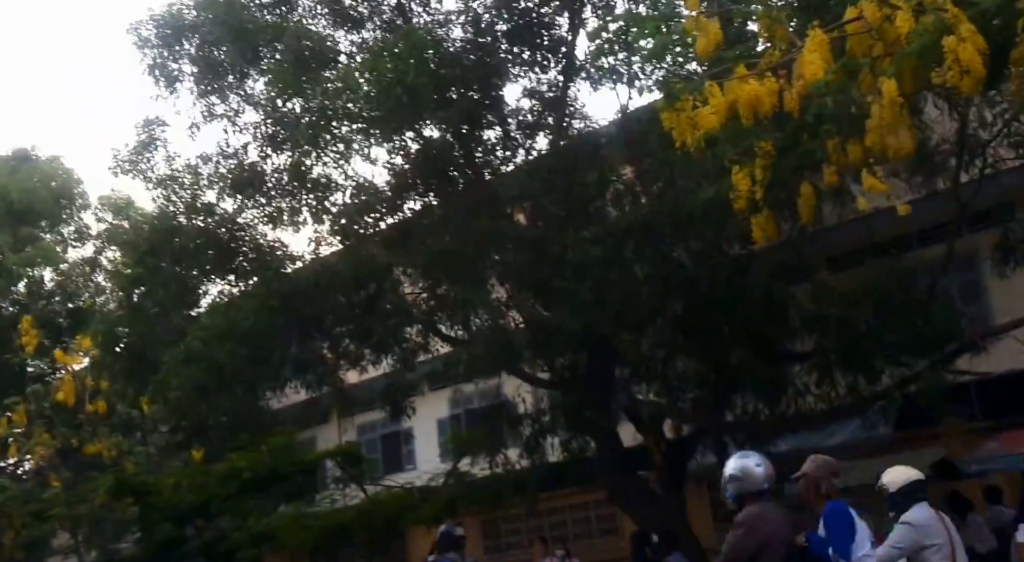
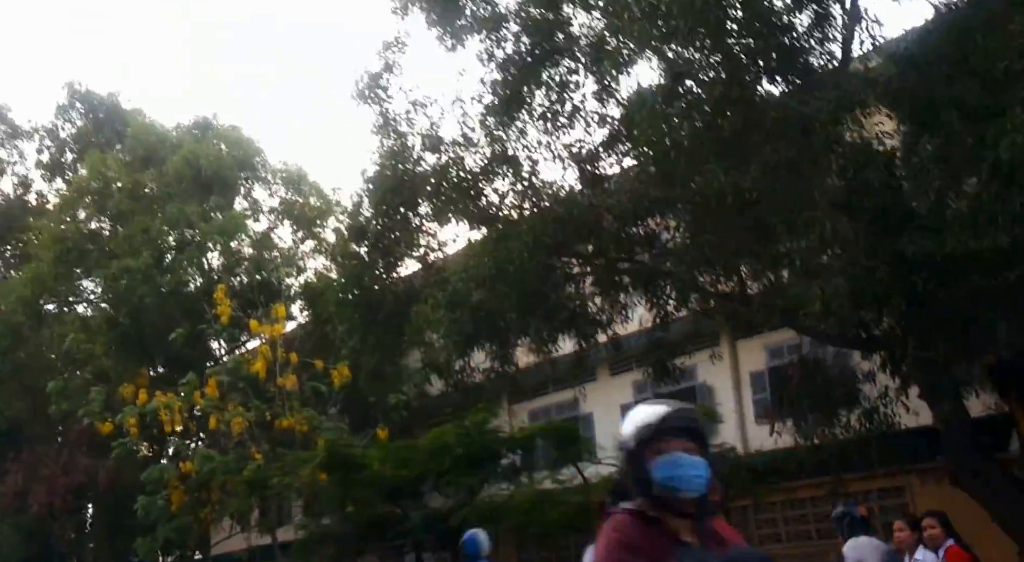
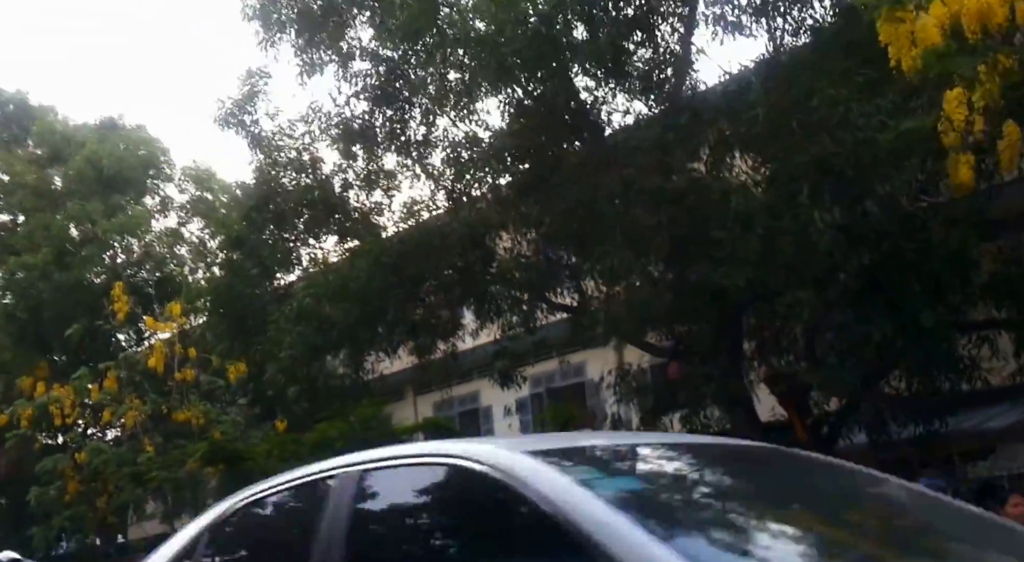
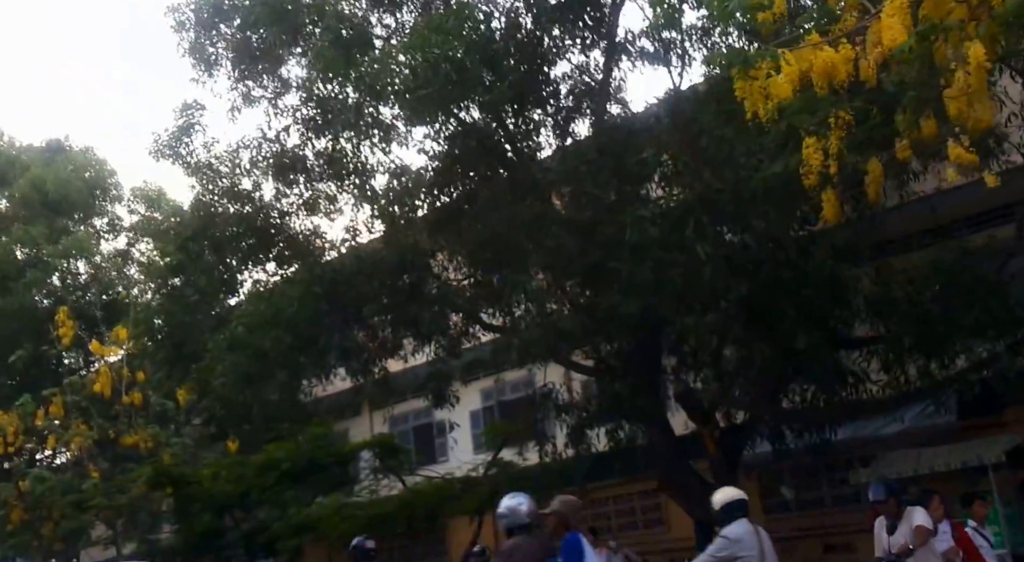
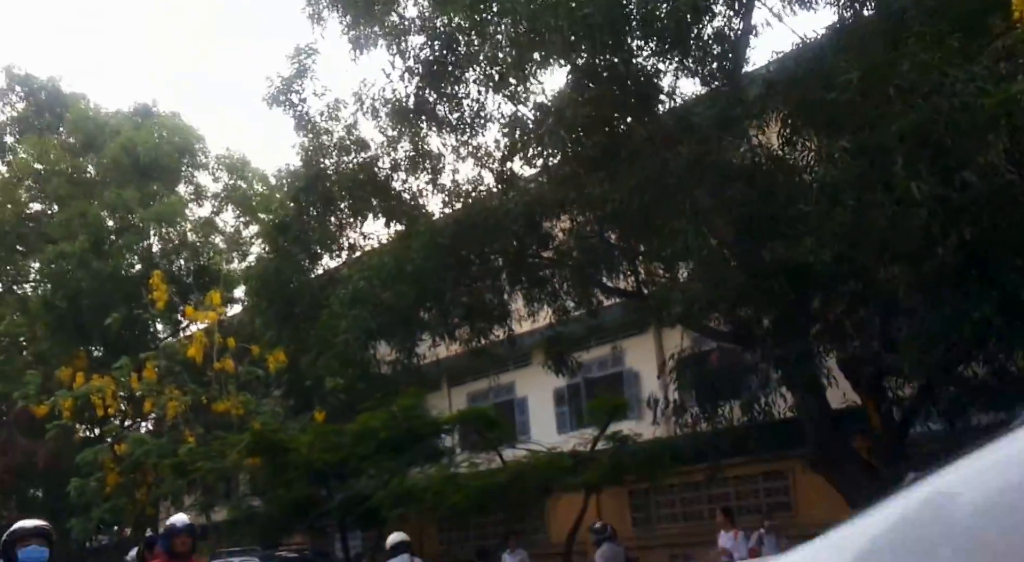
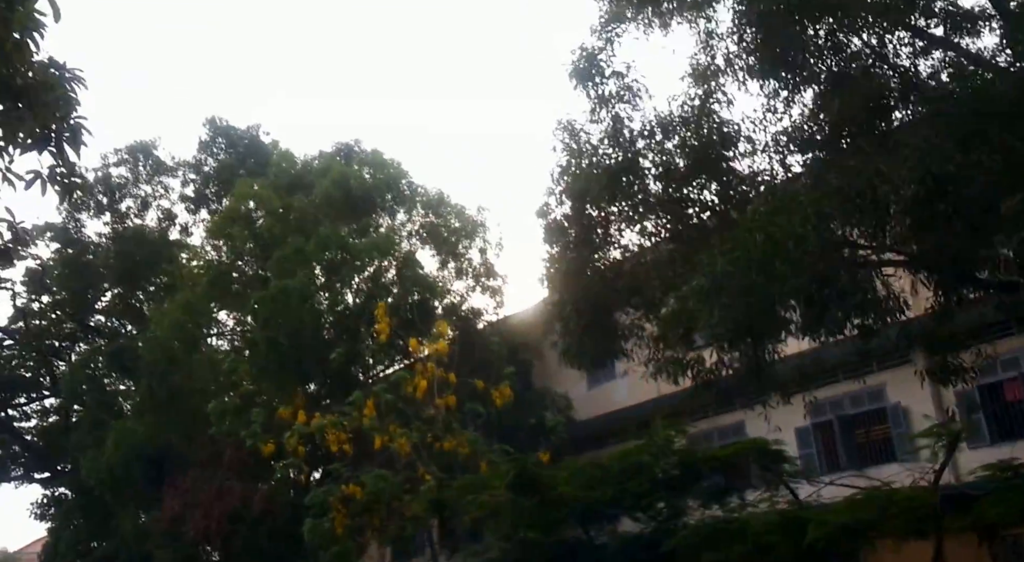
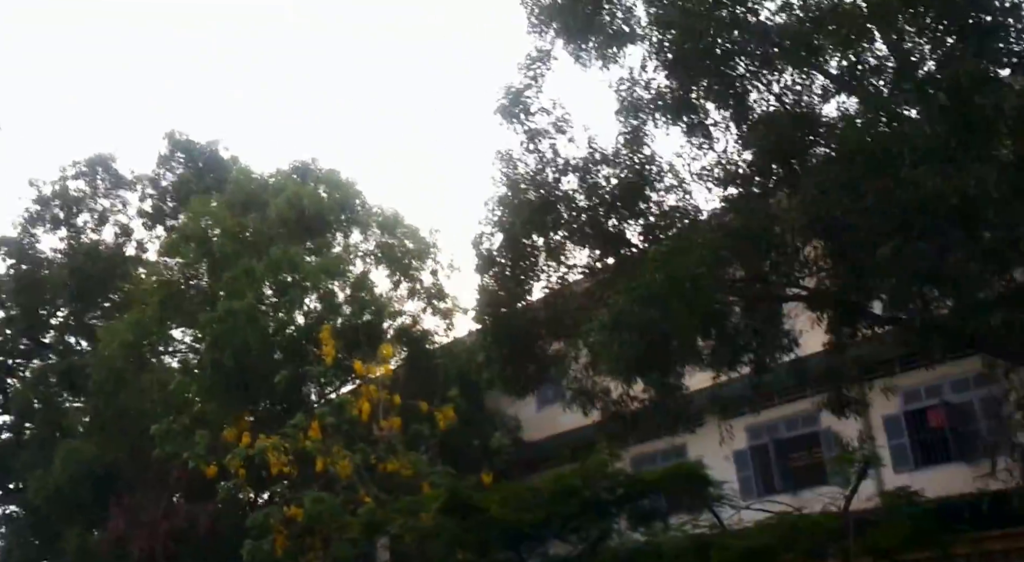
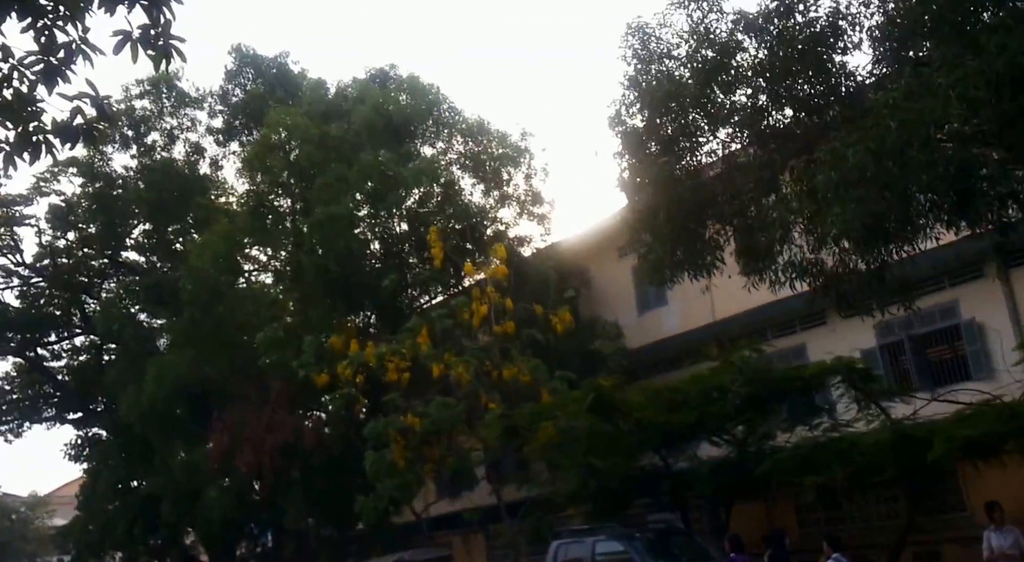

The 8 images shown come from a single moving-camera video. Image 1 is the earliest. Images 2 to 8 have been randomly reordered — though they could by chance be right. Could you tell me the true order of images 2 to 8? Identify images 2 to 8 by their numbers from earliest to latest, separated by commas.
4, 3, 5, 2, 7, 6, 8
